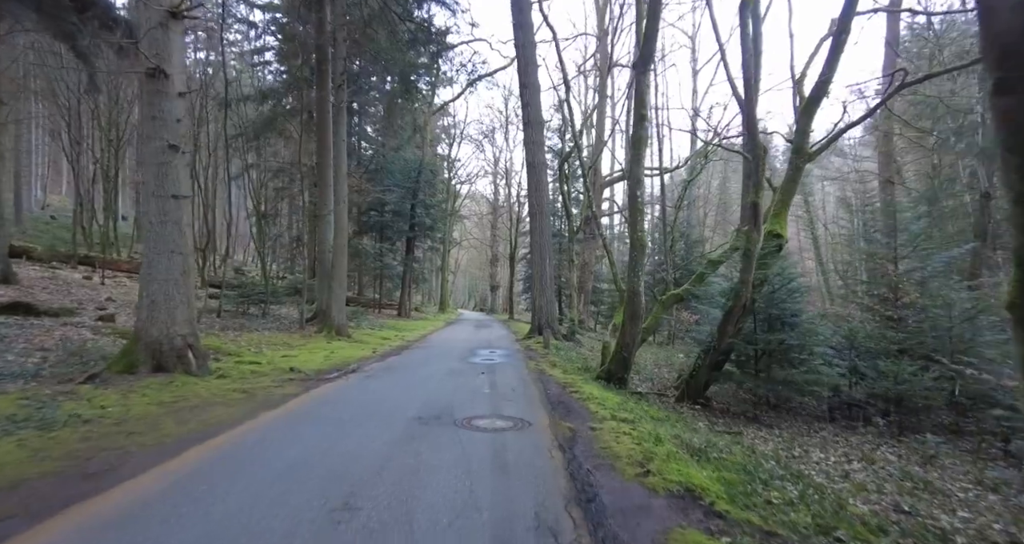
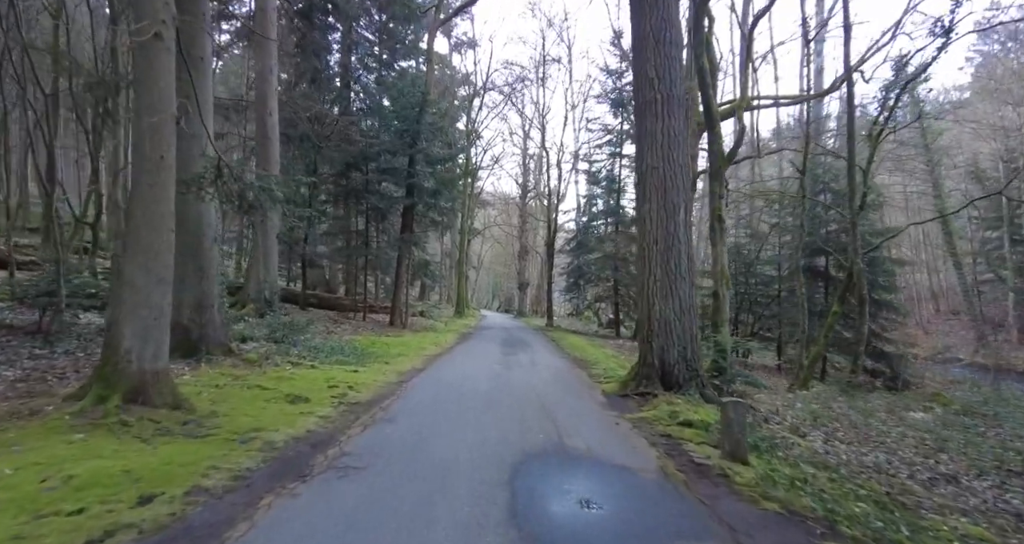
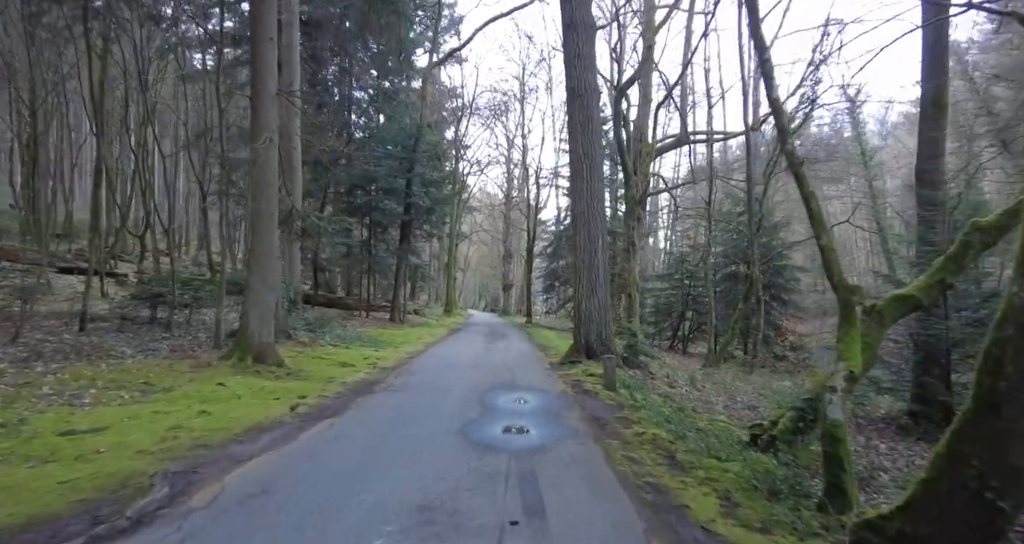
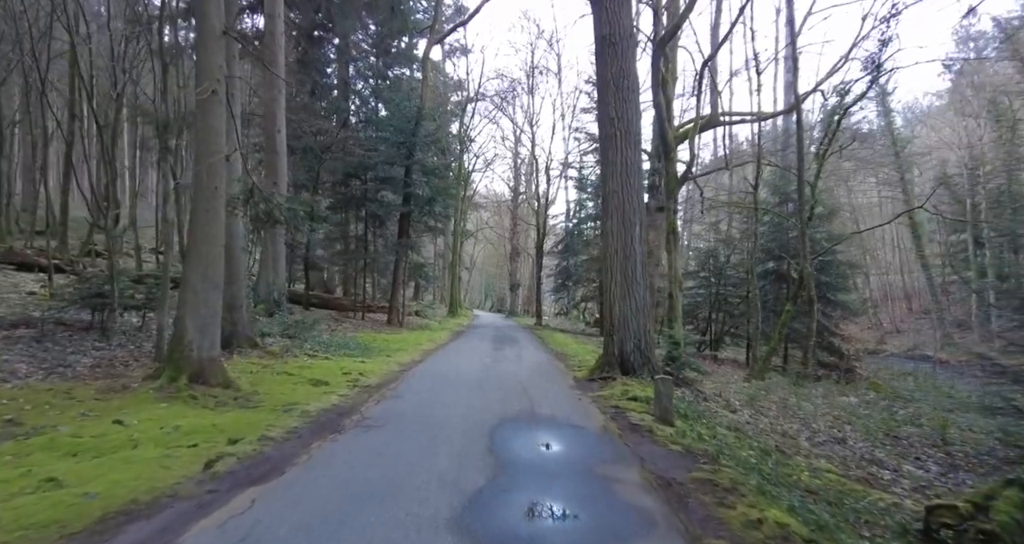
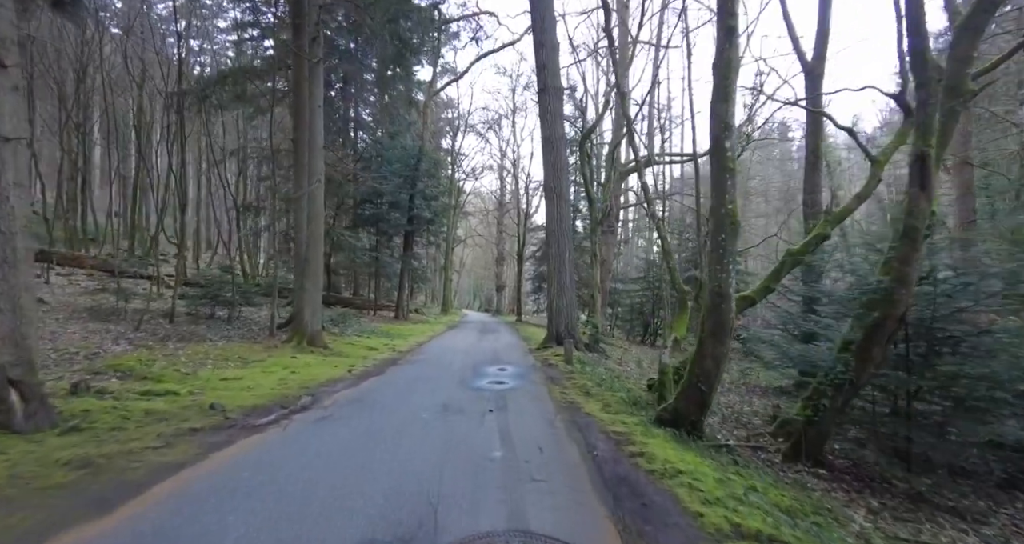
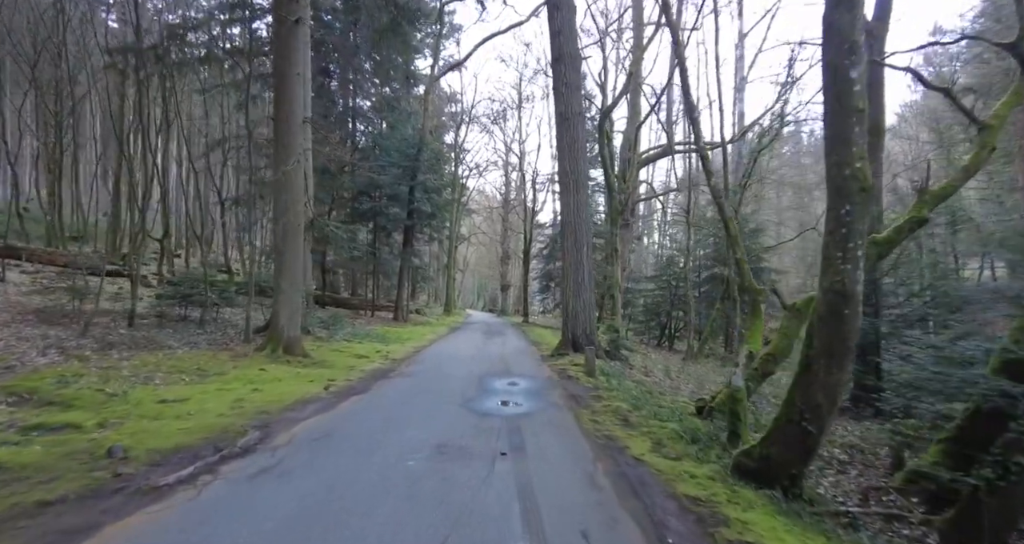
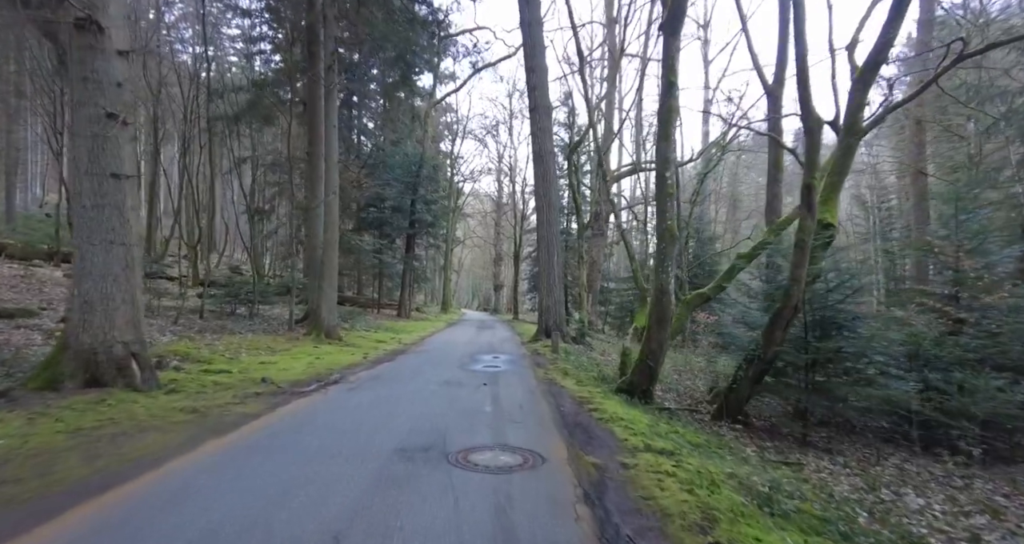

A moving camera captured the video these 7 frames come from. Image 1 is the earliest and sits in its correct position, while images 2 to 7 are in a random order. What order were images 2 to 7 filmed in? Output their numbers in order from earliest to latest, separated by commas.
7, 5, 6, 3, 4, 2
